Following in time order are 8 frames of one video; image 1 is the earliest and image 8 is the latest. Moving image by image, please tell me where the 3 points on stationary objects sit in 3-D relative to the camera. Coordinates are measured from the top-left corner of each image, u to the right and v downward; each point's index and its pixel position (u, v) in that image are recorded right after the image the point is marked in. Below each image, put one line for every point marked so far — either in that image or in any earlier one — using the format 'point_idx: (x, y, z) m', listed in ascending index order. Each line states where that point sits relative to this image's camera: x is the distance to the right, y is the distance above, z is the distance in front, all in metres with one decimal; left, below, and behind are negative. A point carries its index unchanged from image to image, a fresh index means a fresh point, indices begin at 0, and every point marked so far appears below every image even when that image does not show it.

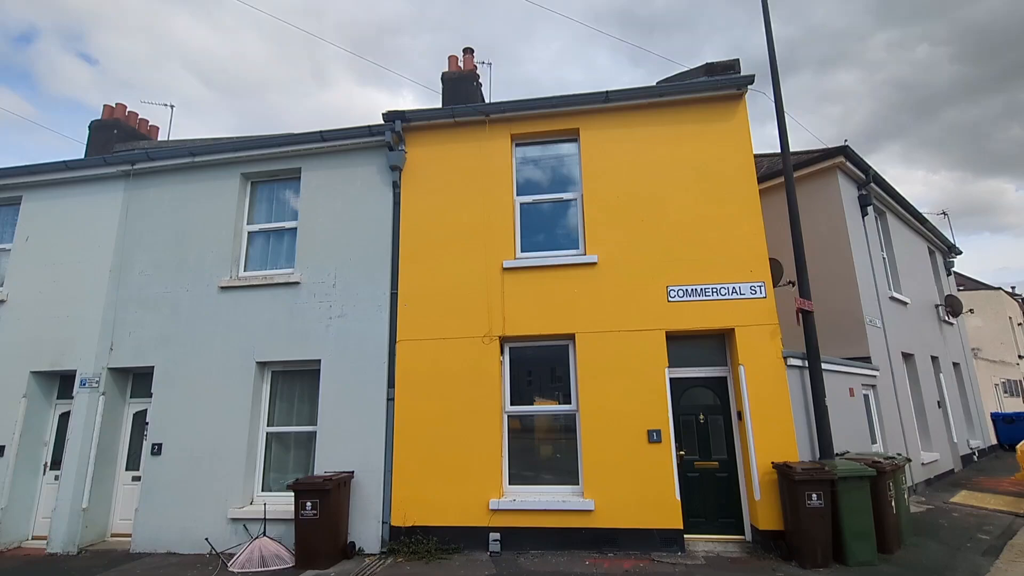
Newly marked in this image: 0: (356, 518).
0: (-2.2, -3.3, +7.2) m
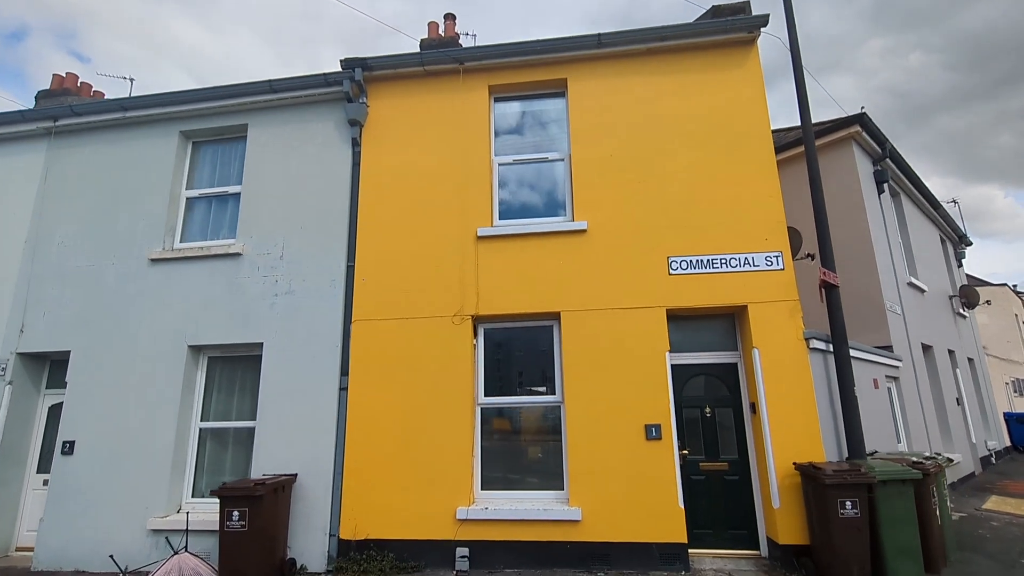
0: (-2.6, -2.9, +6.1) m
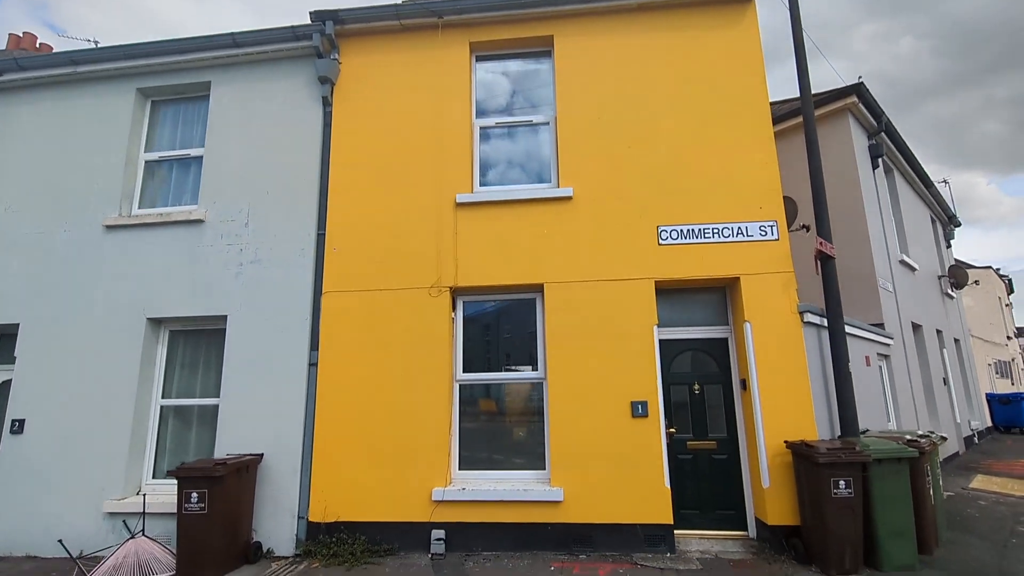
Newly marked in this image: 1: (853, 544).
0: (-2.8, -2.6, +5.7) m
1: (+3.1, -2.4, +4.6) m
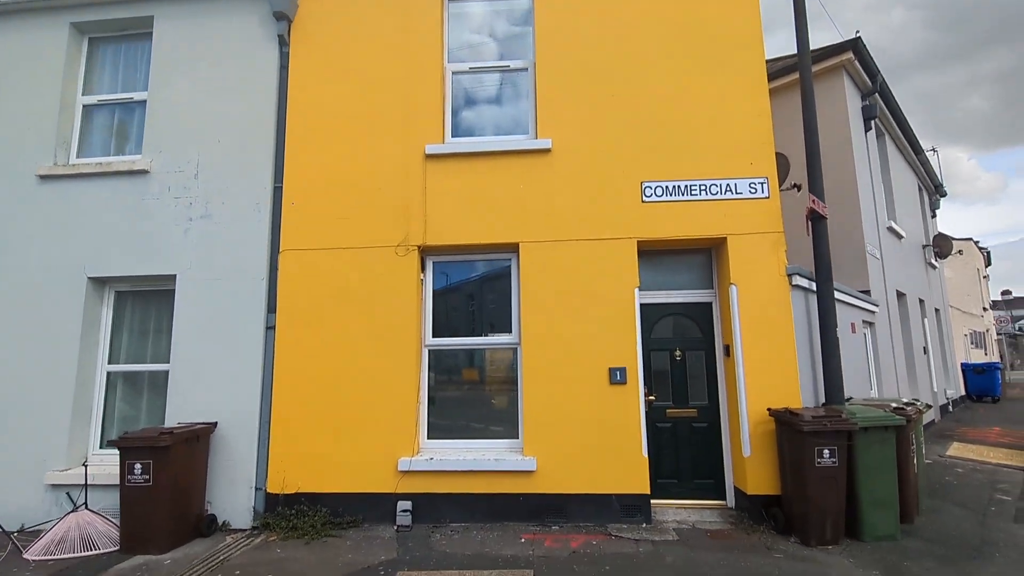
0: (-3.1, -2.1, +5.4) m
1: (+2.9, -2.0, +4.5) m
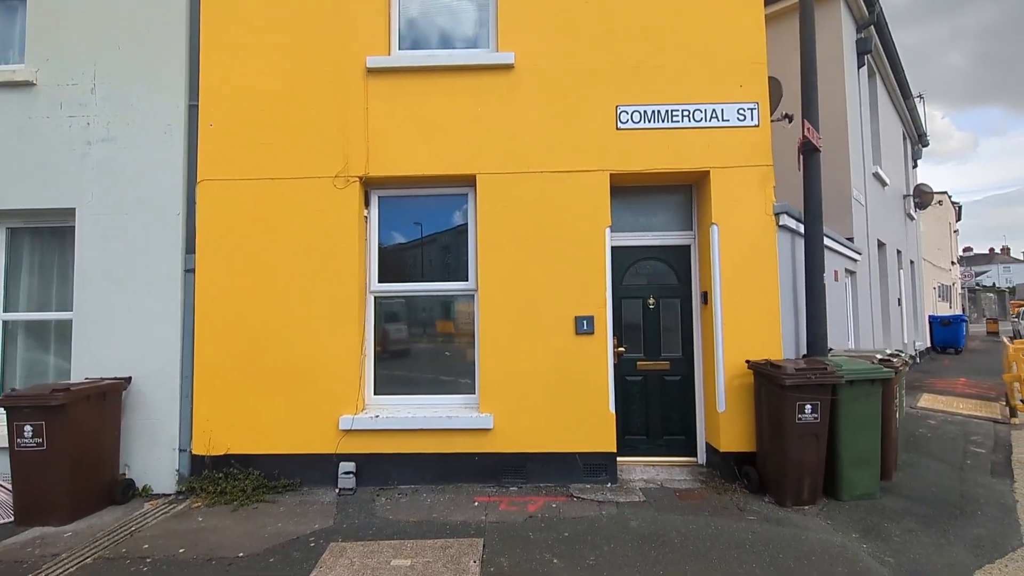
0: (-3.6, -1.5, +4.8) m
1: (+2.5, -1.5, +4.1) m
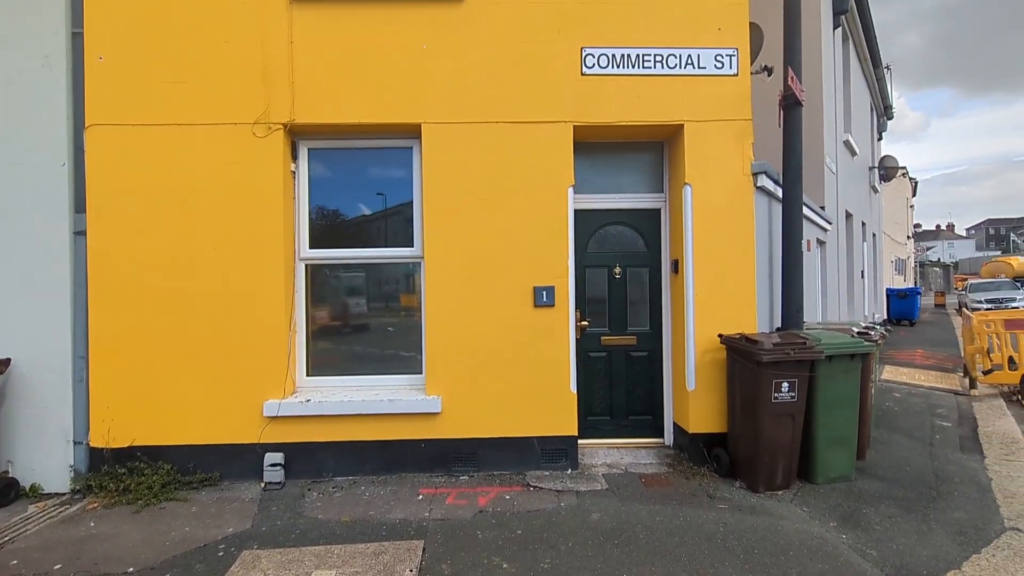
0: (-4.0, -1.2, +4.1) m
1: (+2.1, -1.3, +3.8) m
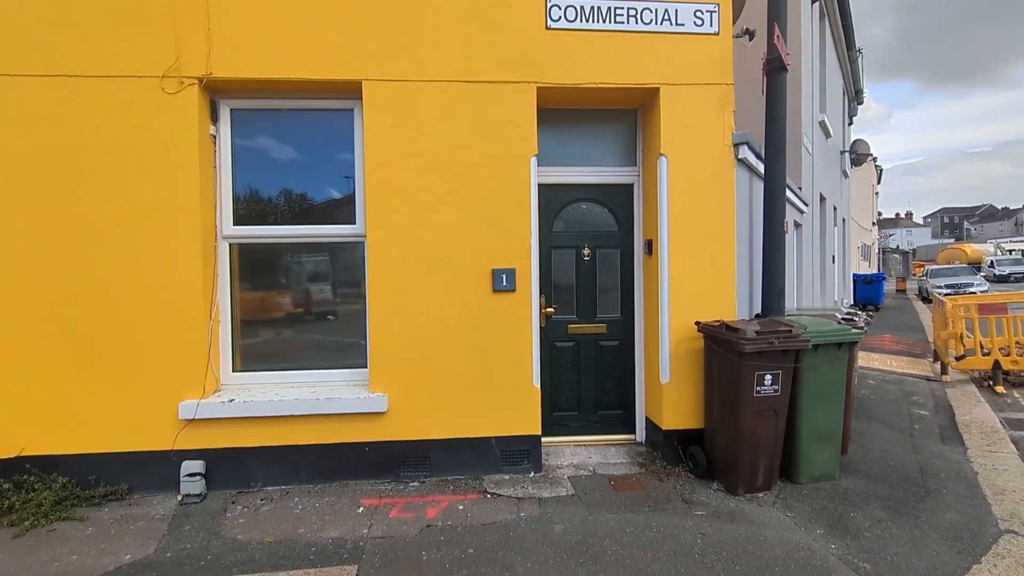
0: (-4.3, -1.1, +3.4) m
1: (+1.8, -1.1, +3.5) m
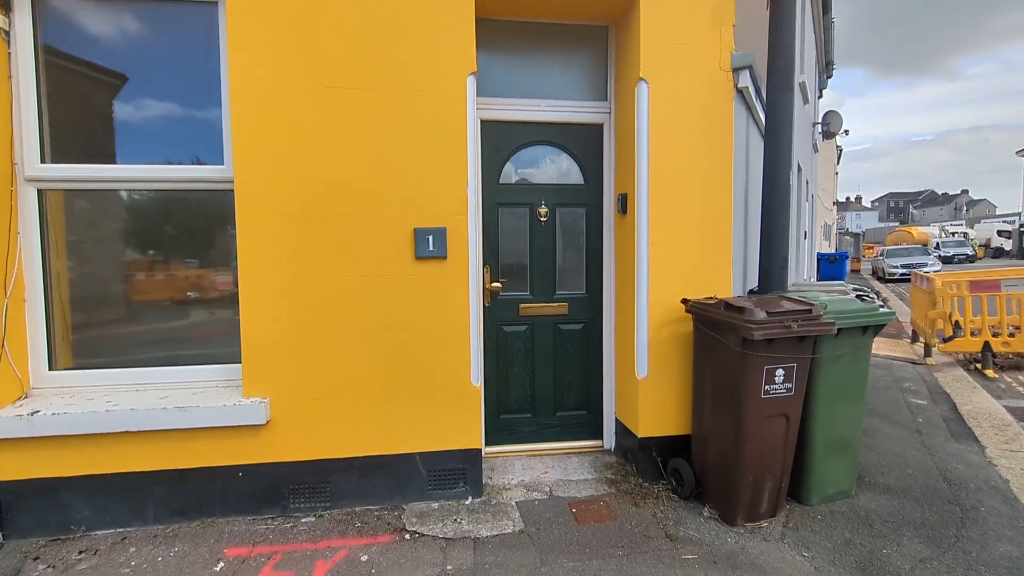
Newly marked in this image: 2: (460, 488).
0: (-4.7, -0.9, +2.2) m
1: (+1.4, -1.0, +2.6) m
2: (-0.3, -1.1, +2.9) m
